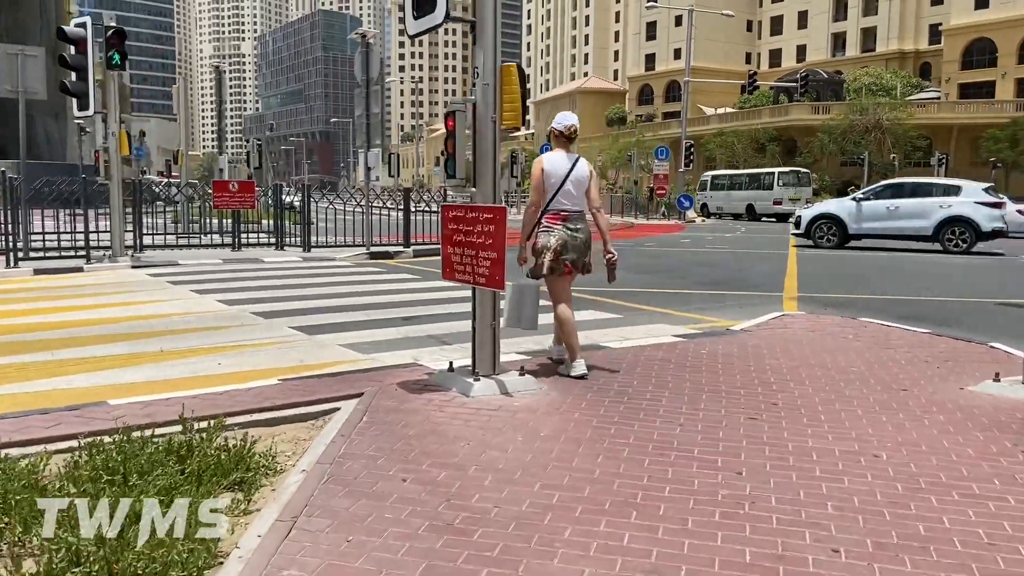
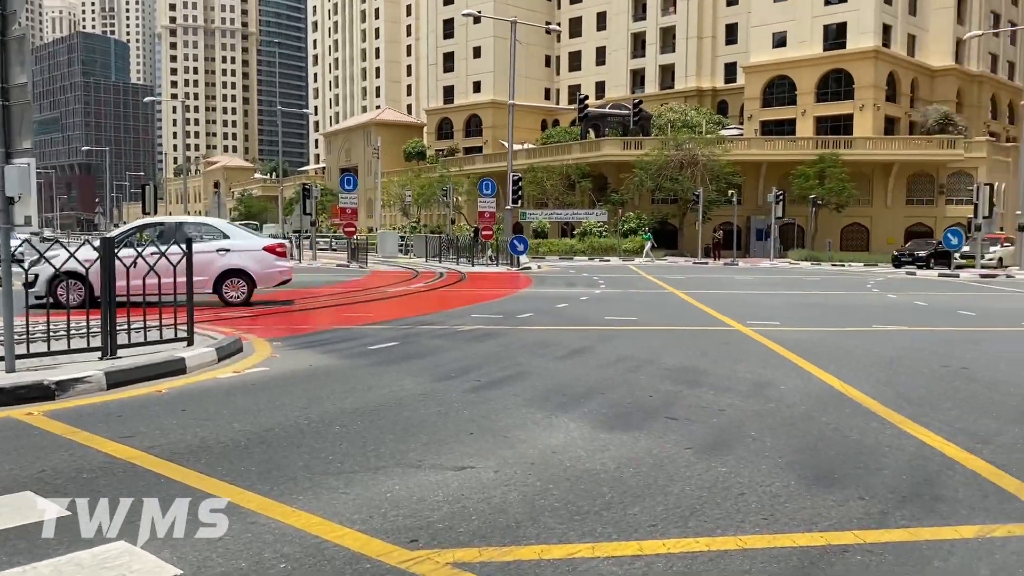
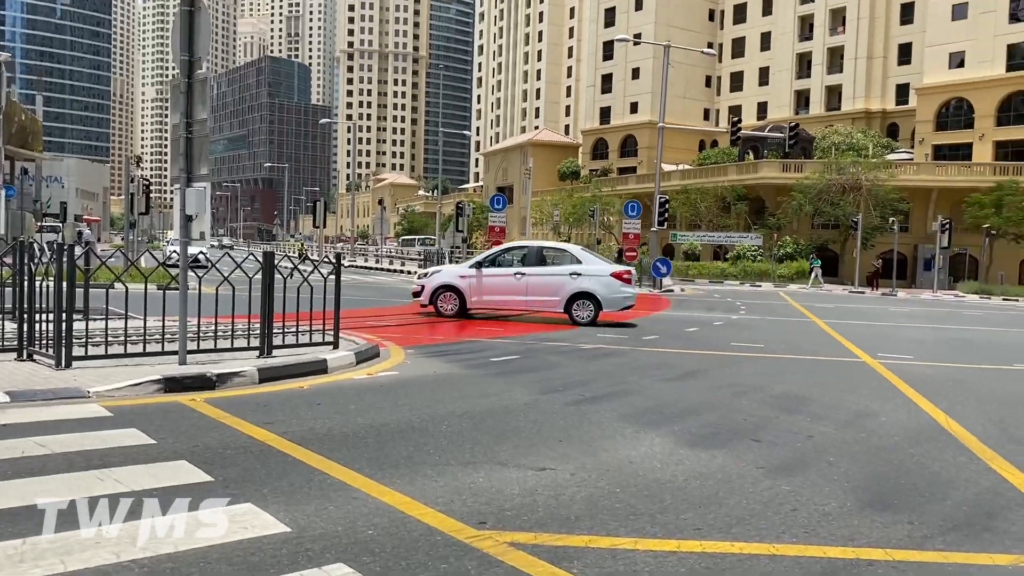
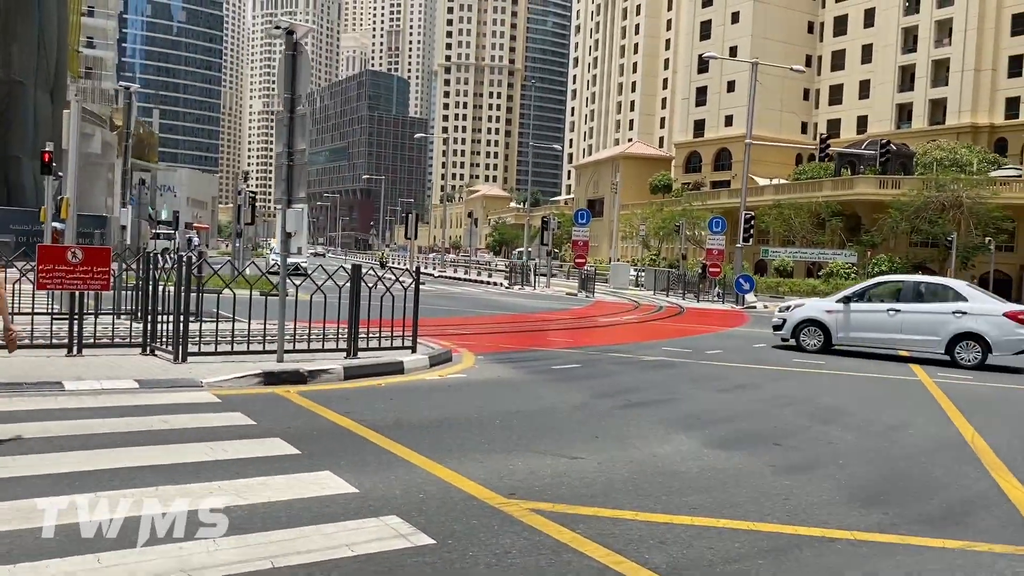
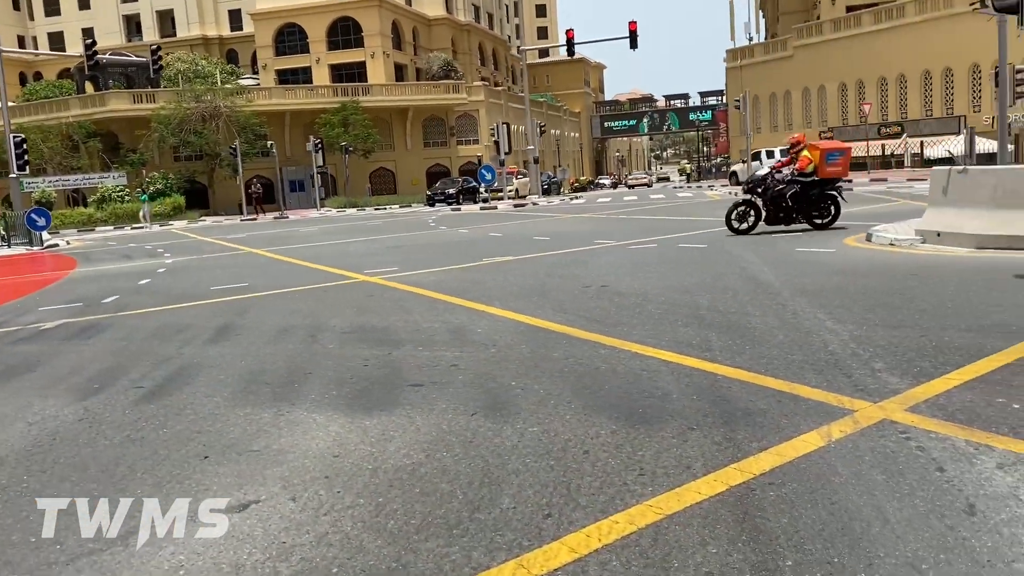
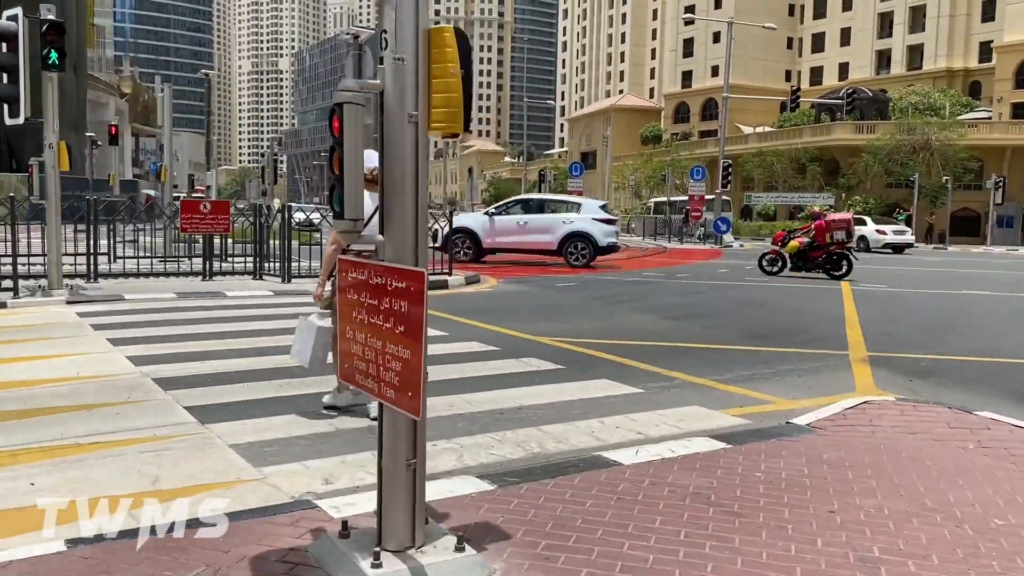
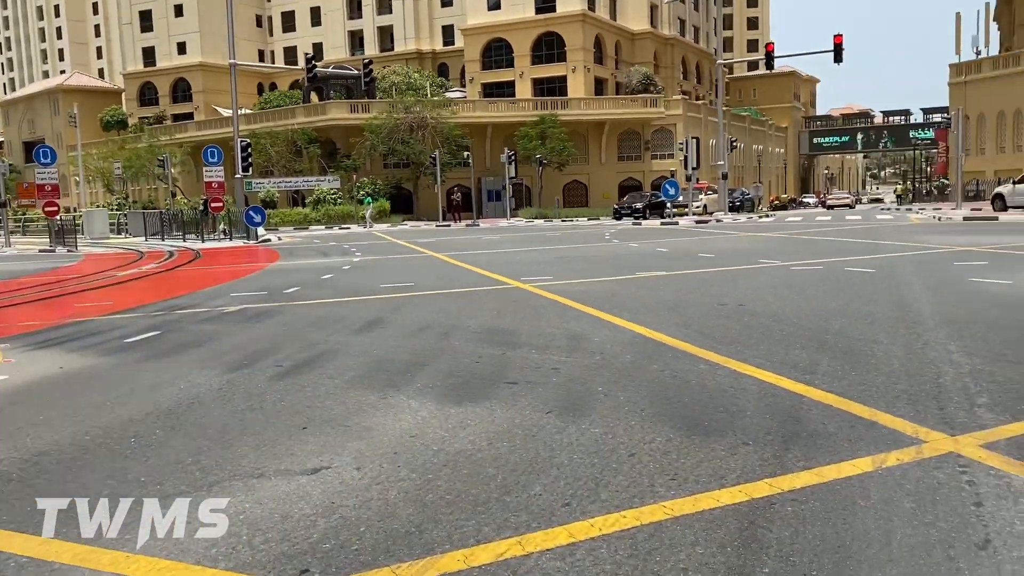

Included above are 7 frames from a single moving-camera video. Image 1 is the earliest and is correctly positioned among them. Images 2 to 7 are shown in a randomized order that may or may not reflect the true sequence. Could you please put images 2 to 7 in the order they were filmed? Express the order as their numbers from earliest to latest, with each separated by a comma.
6, 4, 3, 2, 7, 5
